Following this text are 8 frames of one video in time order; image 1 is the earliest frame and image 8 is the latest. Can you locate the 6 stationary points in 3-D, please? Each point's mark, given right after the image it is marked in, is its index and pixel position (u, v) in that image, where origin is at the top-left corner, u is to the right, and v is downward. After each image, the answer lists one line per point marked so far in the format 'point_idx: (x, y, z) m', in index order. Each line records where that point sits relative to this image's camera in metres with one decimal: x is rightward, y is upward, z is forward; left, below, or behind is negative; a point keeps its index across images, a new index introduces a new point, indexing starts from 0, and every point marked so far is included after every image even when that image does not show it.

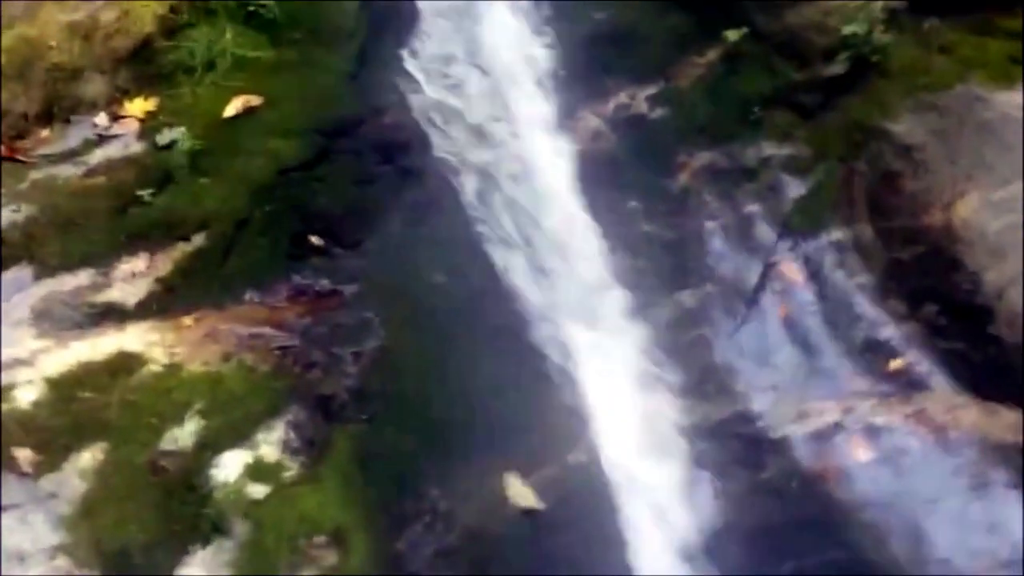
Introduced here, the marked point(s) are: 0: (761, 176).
0: (+0.6, +0.2, +3.1) m
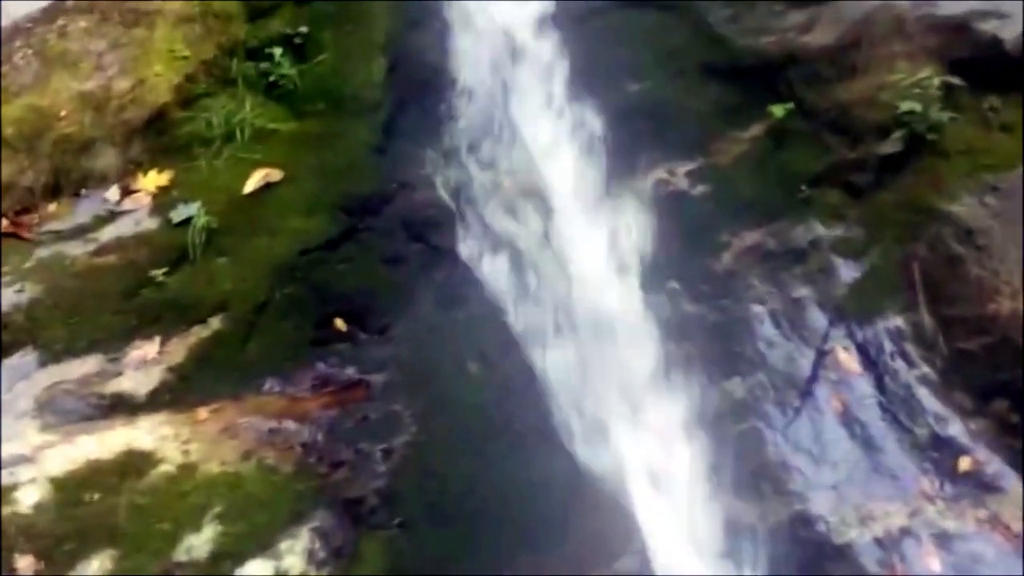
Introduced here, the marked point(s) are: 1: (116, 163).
0: (+0.6, +0.1, +3.0) m
1: (-0.7, +0.2, +2.5) m
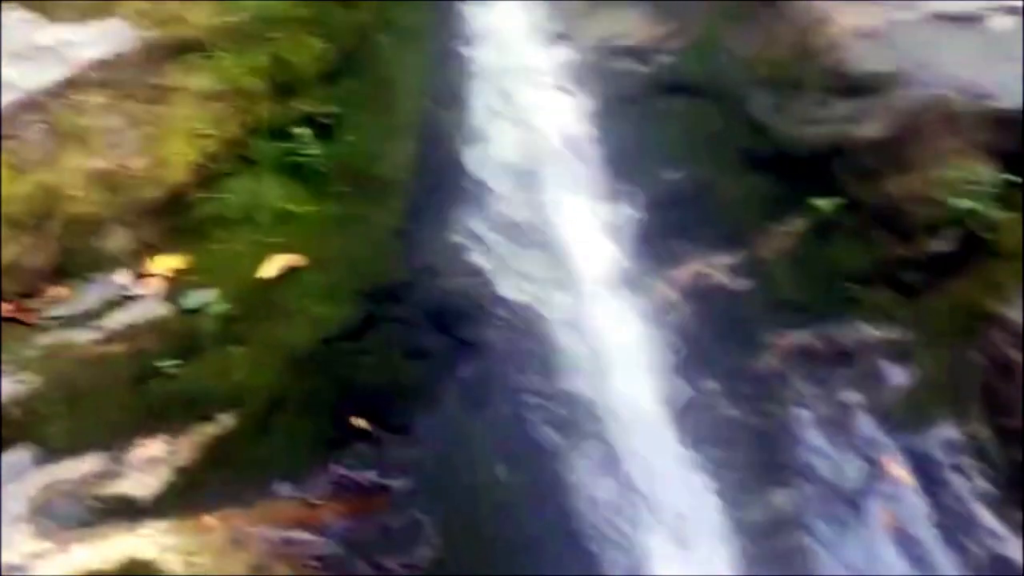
0: (+0.7, -0.1, +2.8) m
1: (-0.6, +0.1, +2.4) m
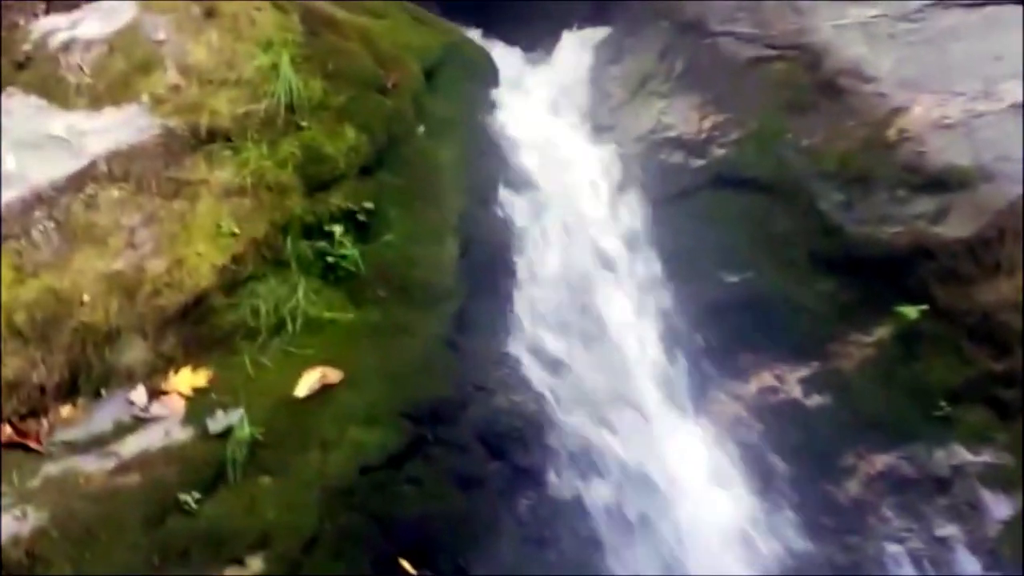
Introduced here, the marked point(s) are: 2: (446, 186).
0: (+0.8, -0.3, +2.5) m
1: (-0.5, -0.1, +2.1) m
2: (-0.1, +0.2, +2.6) m
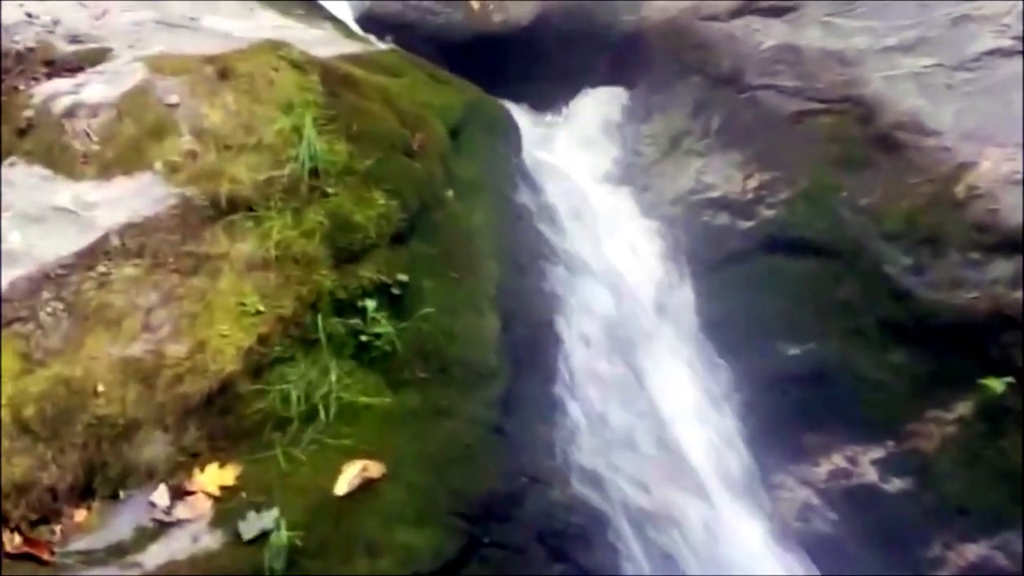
0: (+0.8, -0.5, +2.3) m
1: (-0.5, -0.2, +1.9) m
2: (0.0, +0.1, +2.4) m
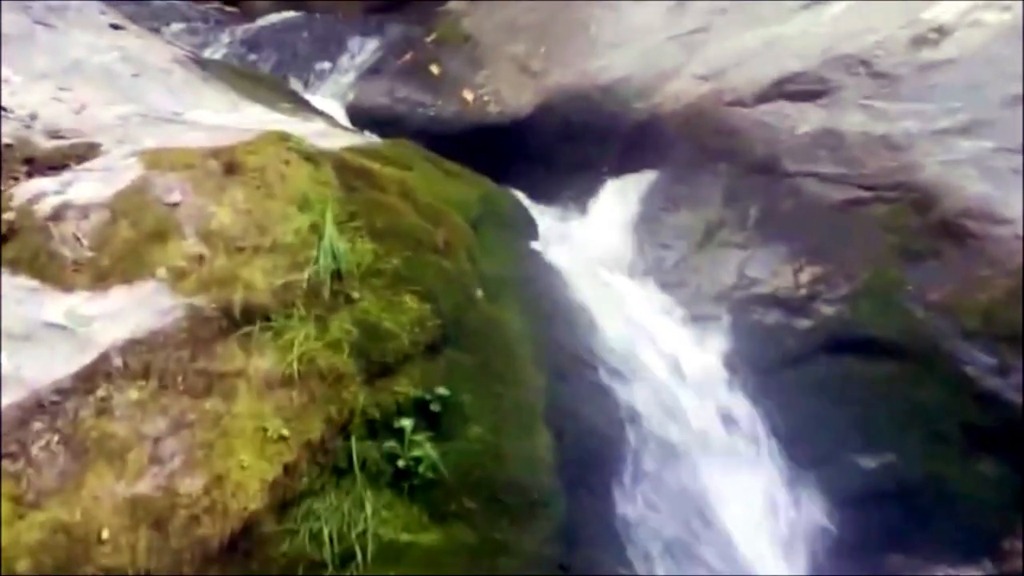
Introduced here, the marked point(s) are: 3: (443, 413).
0: (+0.9, -0.6, +2.1) m
1: (-0.4, -0.4, +1.6) m
2: (0.0, -0.1, +2.1) m
3: (-0.1, -0.2, +2.0) m
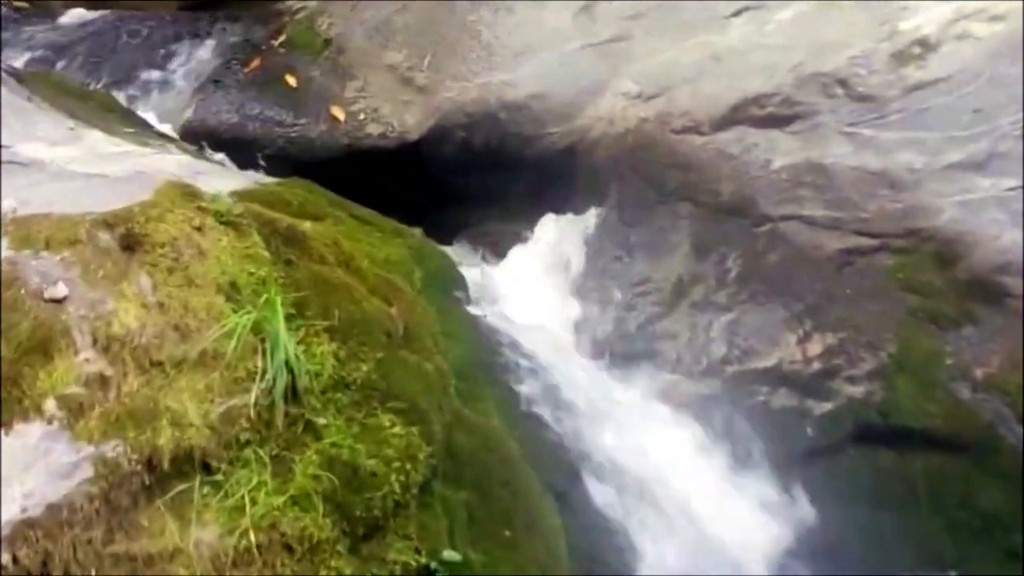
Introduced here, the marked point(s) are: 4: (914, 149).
0: (+0.9, -0.7, +1.7) m
1: (-0.3, -0.5, +1.1) m
2: (0.0, -0.2, +1.6) m
3: (-0.1, -0.3, +1.5) m
4: (+0.6, +0.2, +2.3) m
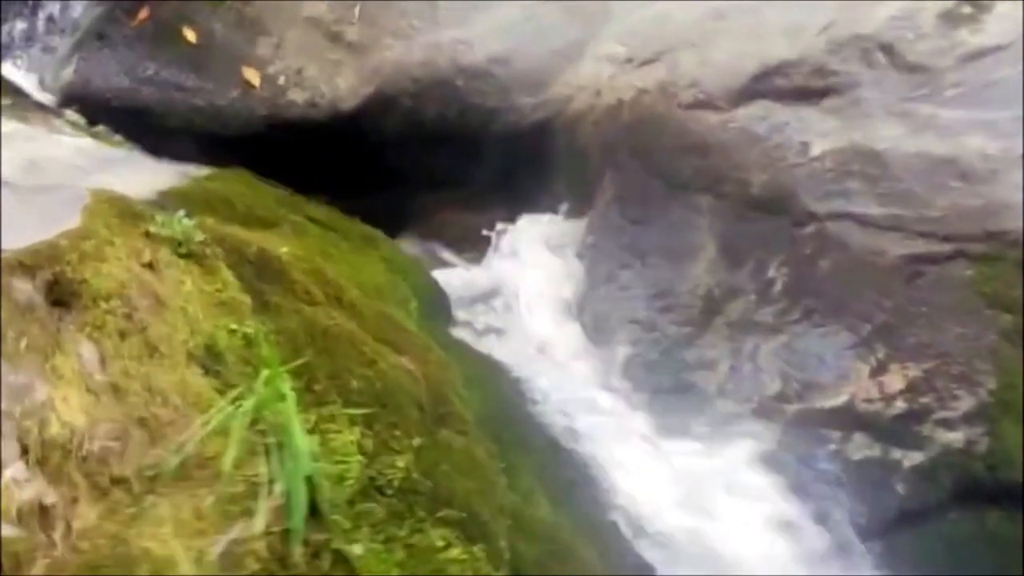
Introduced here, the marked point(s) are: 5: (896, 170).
0: (+1.0, -0.7, +1.5) m
1: (-0.1, -0.6, +0.7) m
2: (+0.1, -0.3, +1.2) m
3: (0.0, -0.4, +1.1) m
4: (+0.6, +0.2, +1.9) m
5: (+0.5, +0.2, +2.0) m
